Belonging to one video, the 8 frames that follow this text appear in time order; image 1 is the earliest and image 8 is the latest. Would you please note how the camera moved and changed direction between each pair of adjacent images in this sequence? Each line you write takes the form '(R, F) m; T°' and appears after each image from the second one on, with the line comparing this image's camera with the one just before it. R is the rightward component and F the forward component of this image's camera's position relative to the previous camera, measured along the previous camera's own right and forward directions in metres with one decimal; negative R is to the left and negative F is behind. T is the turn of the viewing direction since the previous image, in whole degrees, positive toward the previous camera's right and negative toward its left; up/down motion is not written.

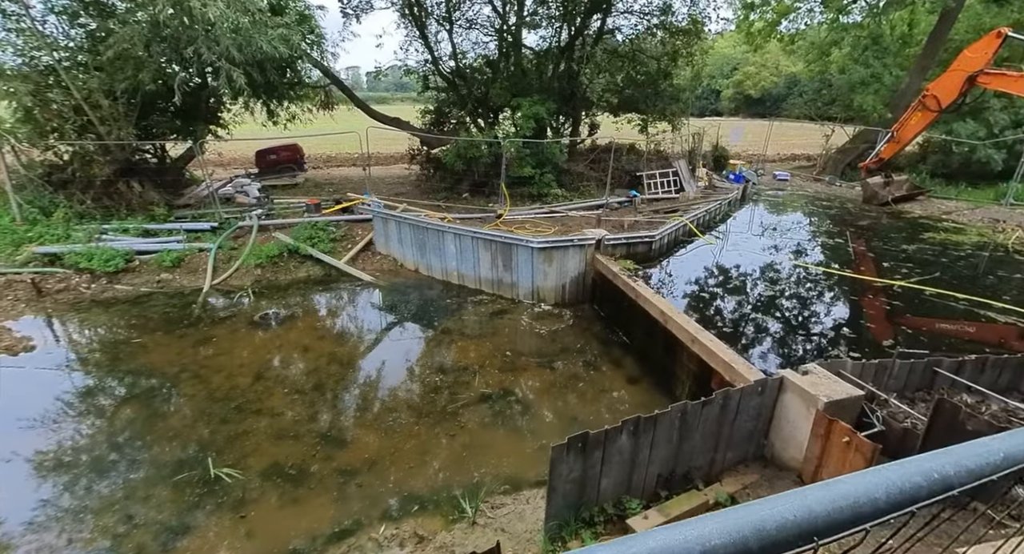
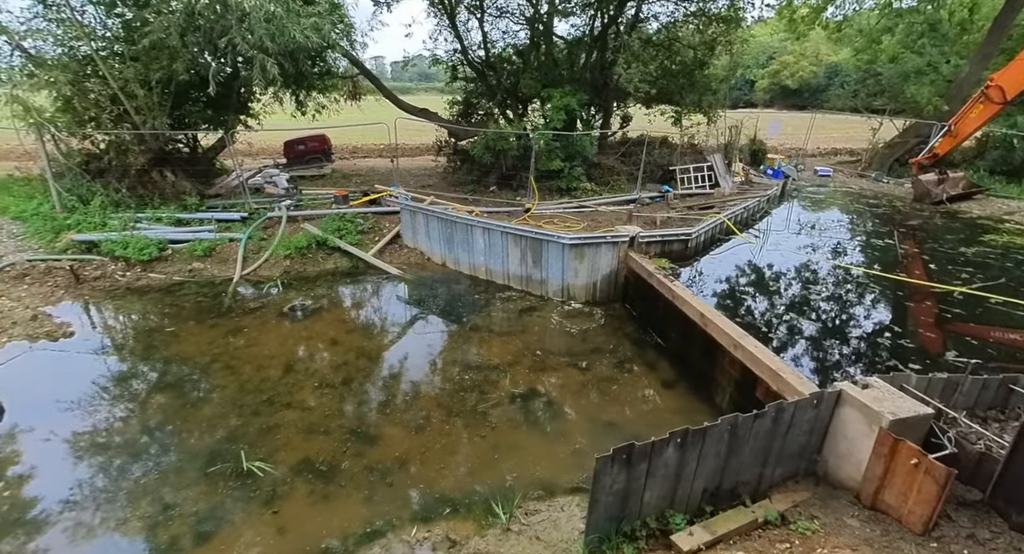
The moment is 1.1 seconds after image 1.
(-0.1, +0.1) m; -2°
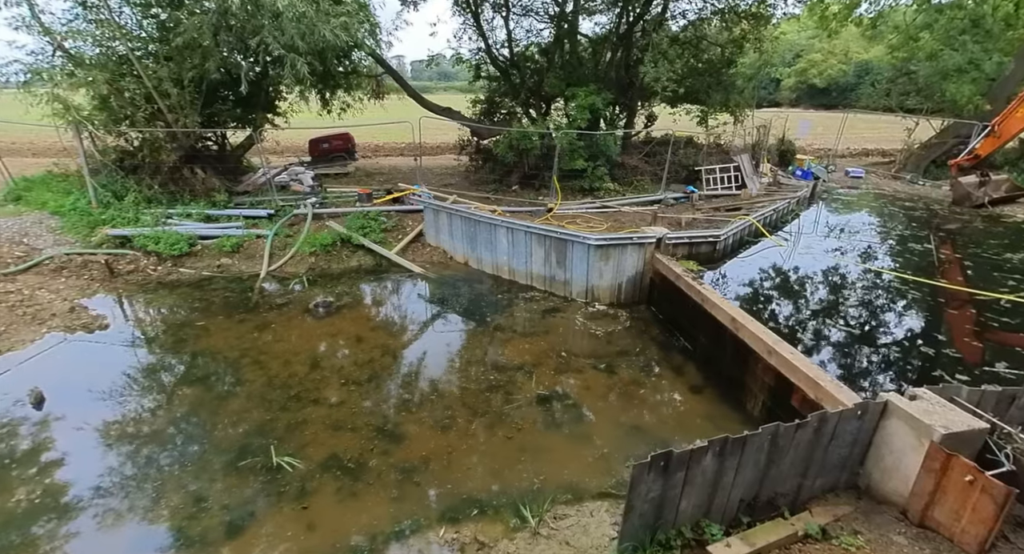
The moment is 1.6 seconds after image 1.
(-0.1, 0.0) m; -2°
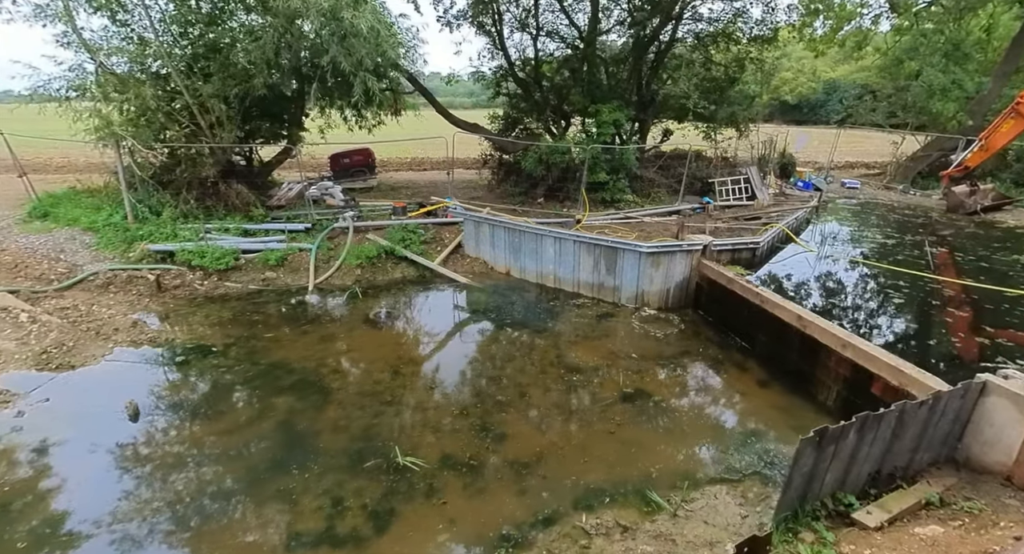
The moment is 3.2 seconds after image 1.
(-1.2, -0.3) m; +3°
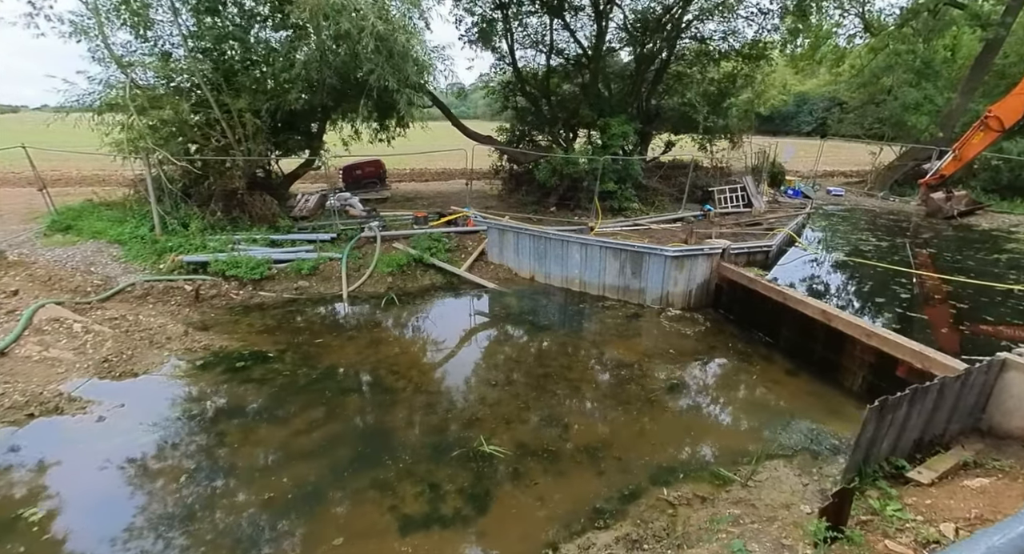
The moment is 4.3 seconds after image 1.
(-0.9, -0.4) m; +3°
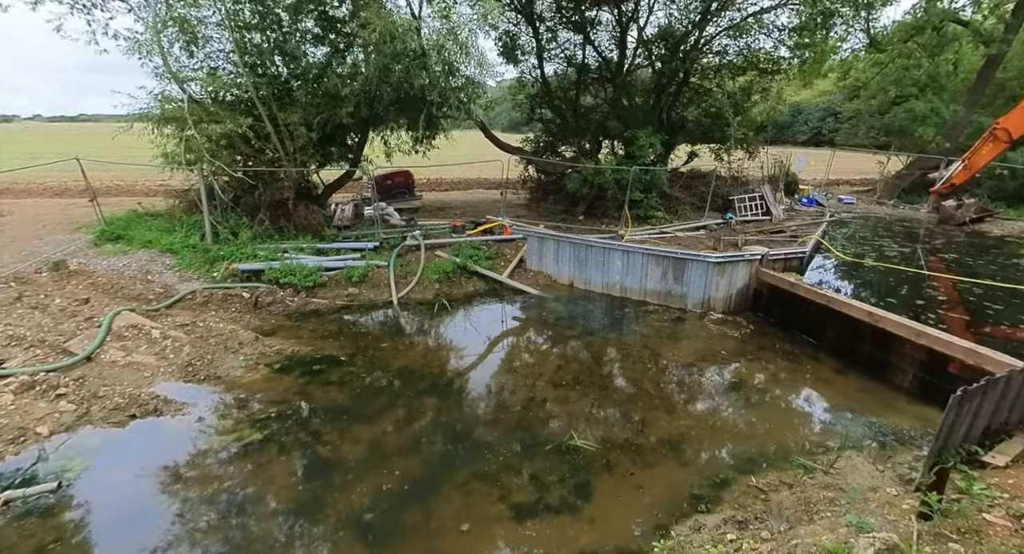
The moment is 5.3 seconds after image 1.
(-0.9, -0.3) m; +1°
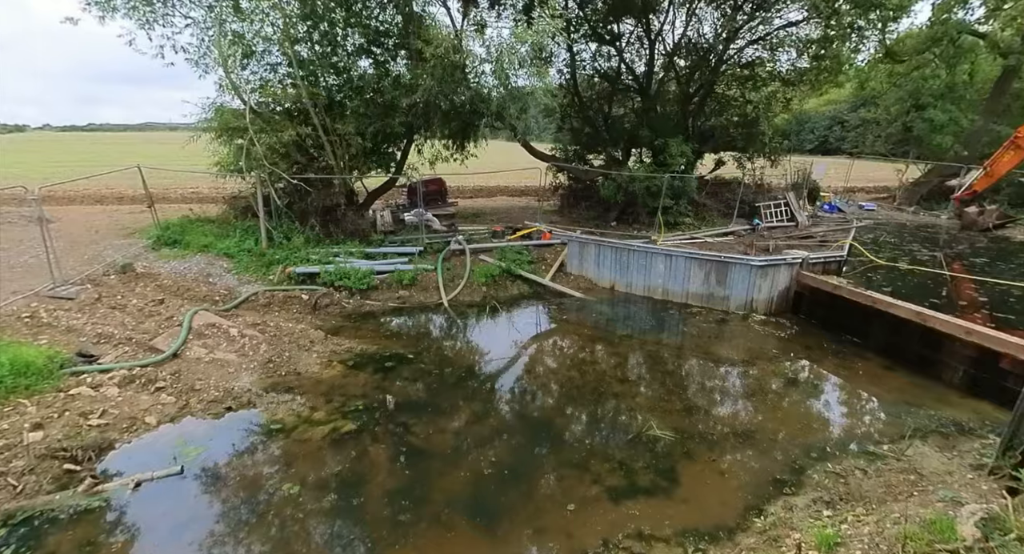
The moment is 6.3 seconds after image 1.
(-0.8, -0.3) m; 0°
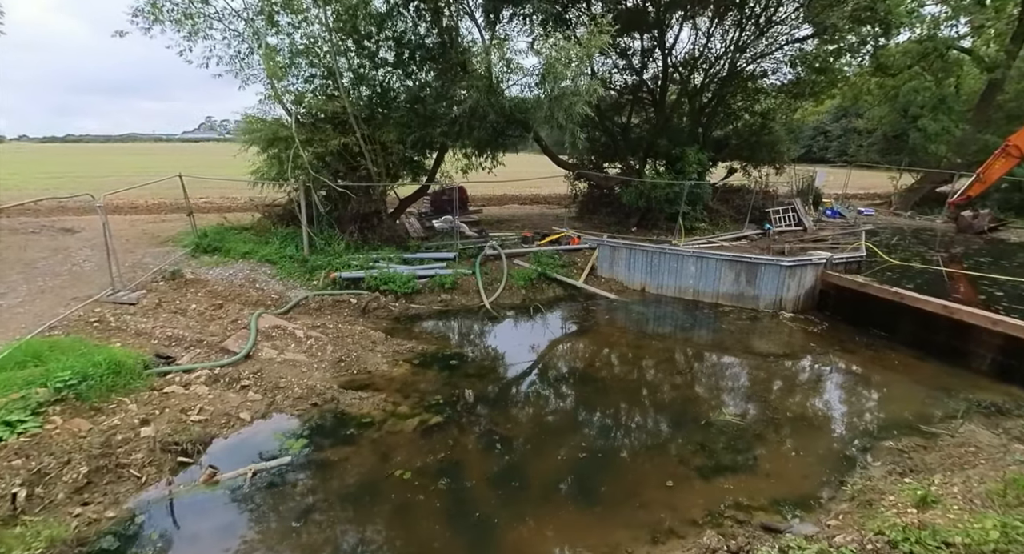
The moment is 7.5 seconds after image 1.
(-1.0, -0.3) m; +2°
